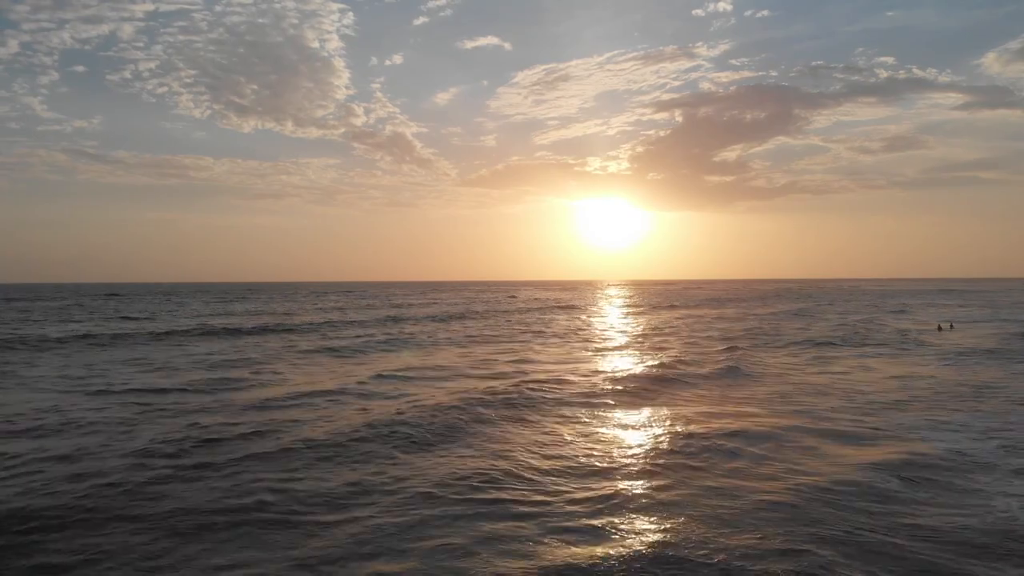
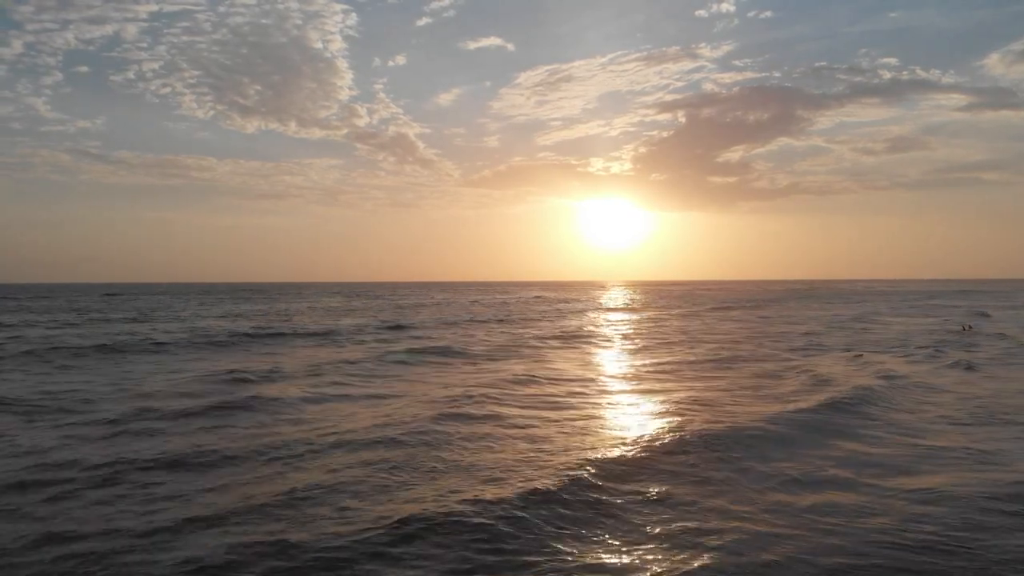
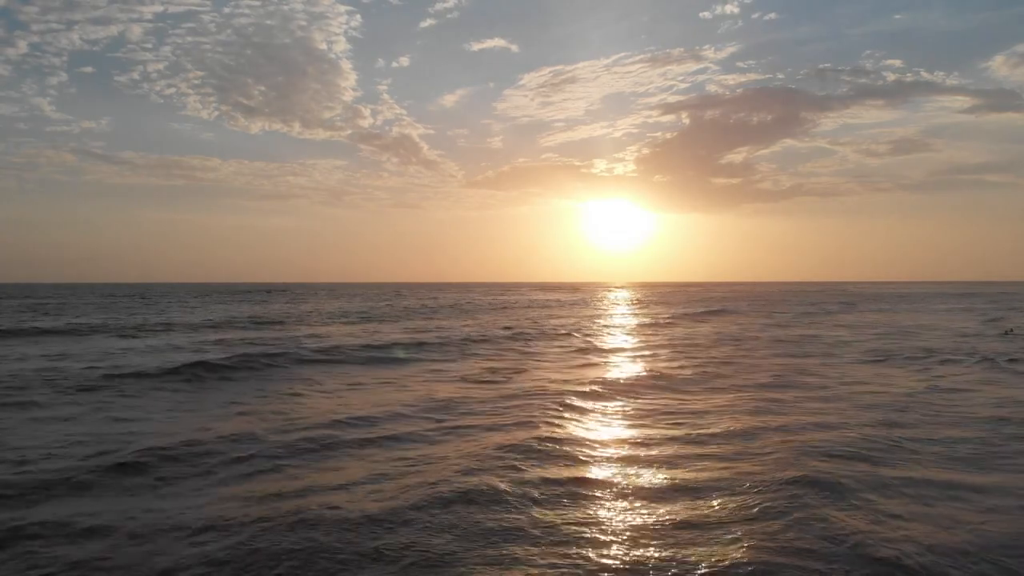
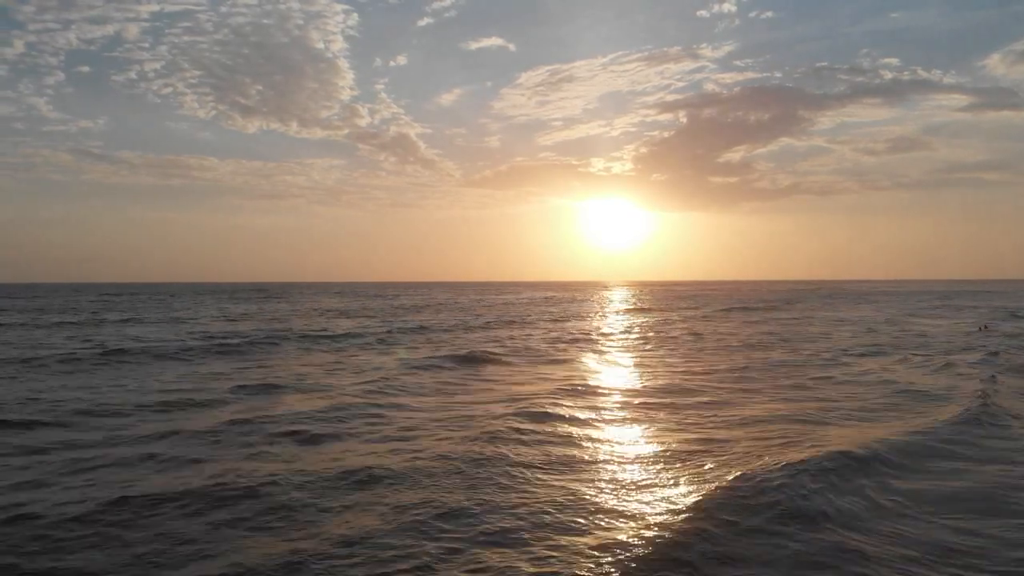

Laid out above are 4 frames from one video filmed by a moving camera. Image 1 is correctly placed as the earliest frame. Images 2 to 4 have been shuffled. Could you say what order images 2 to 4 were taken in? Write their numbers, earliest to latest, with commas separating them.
2, 4, 3
